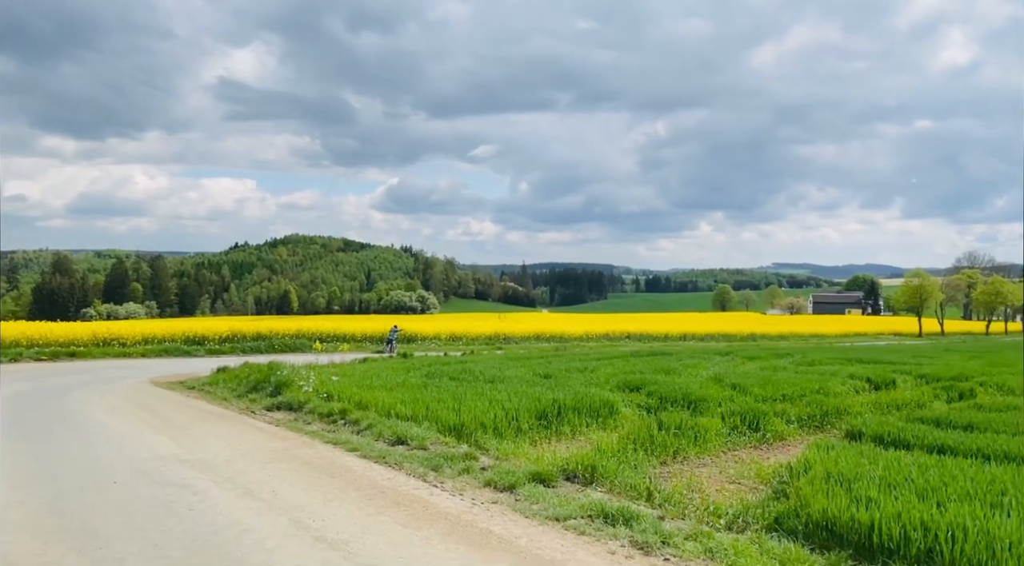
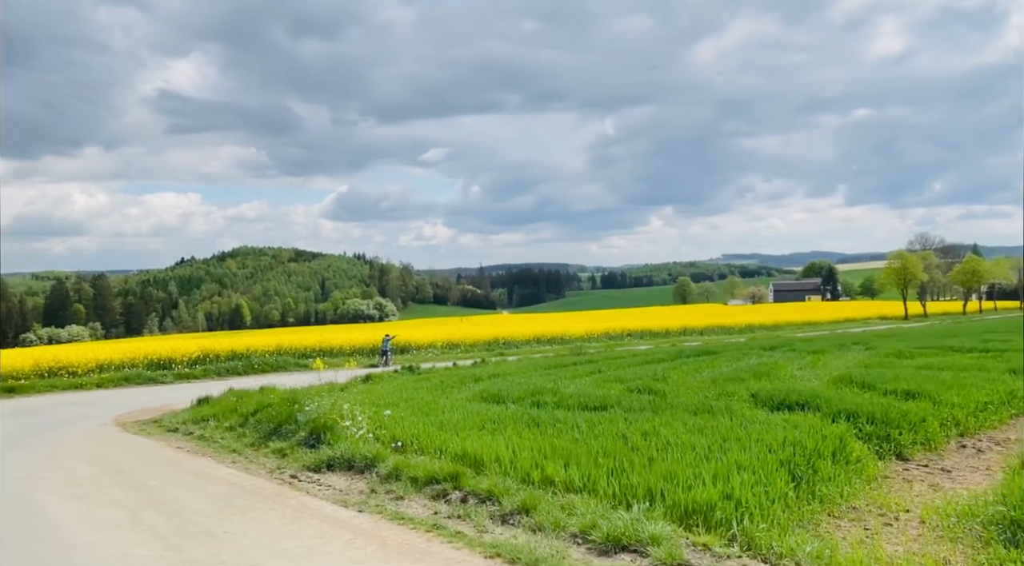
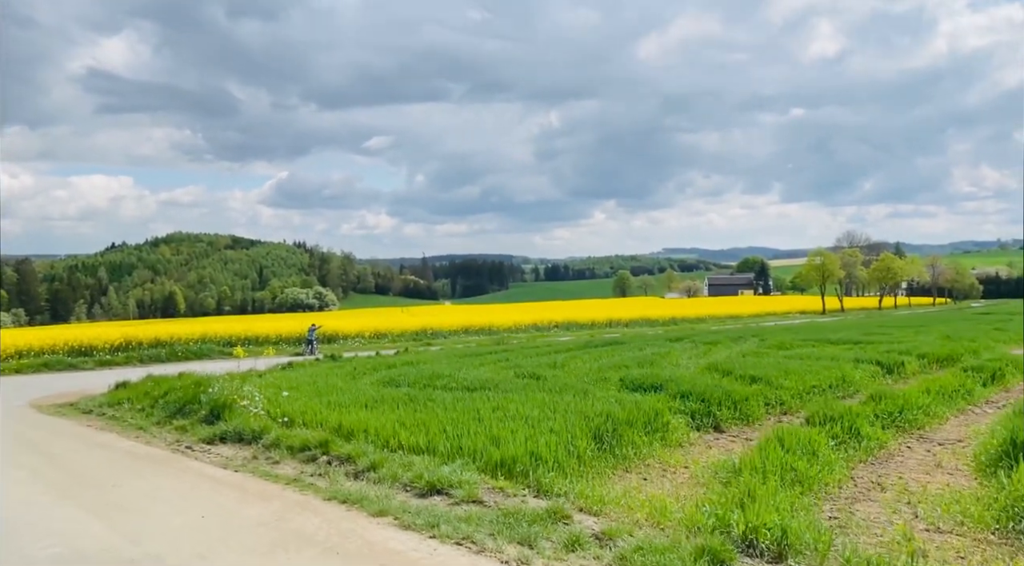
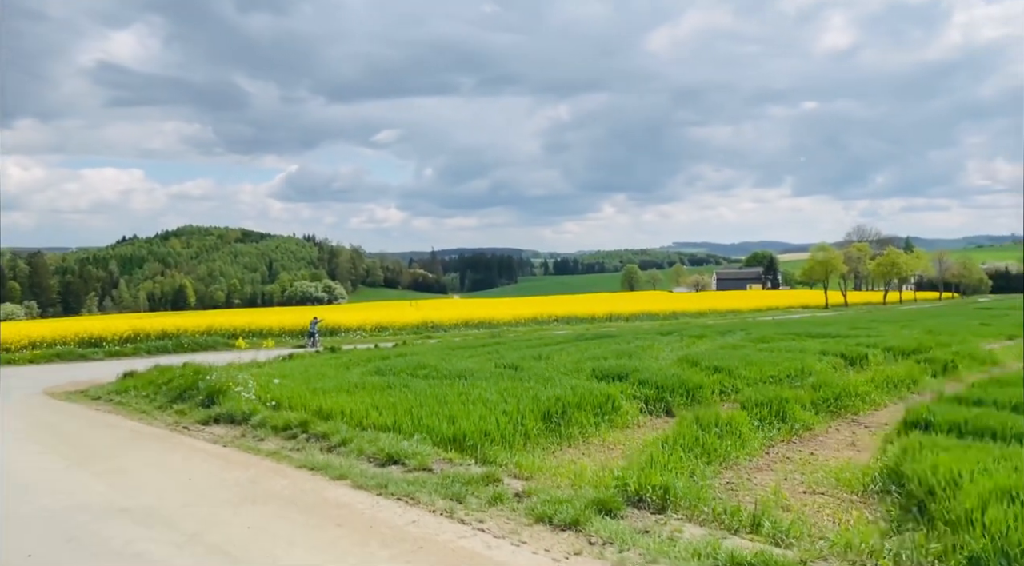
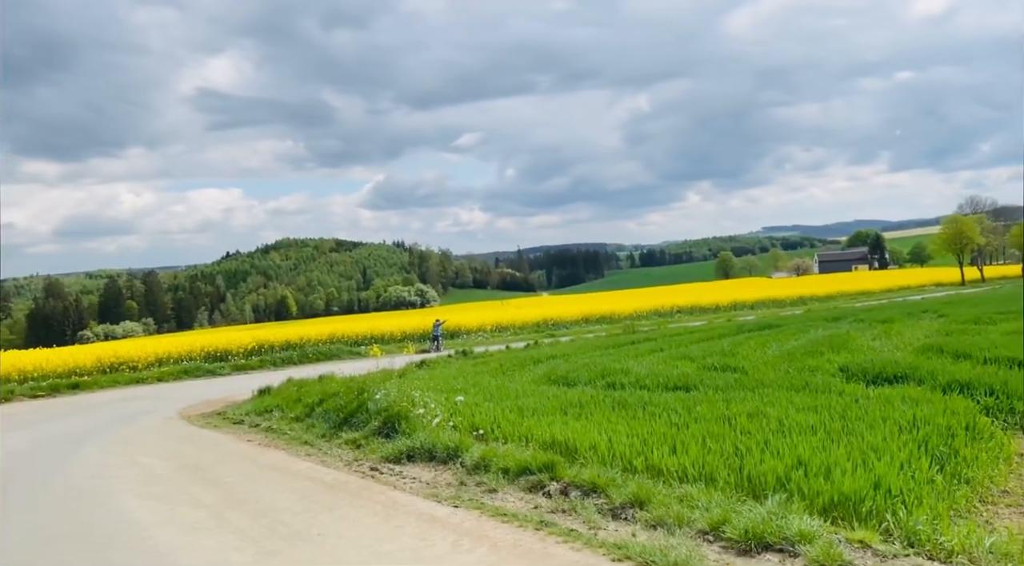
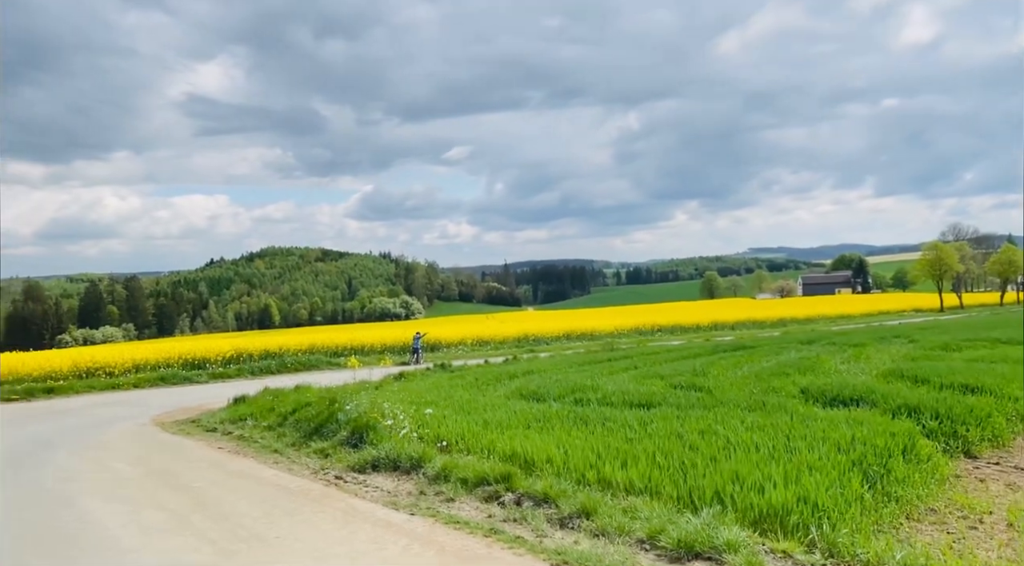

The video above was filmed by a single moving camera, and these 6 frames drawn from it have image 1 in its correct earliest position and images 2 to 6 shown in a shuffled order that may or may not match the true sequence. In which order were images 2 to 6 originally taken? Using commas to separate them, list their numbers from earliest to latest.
4, 3, 2, 6, 5
